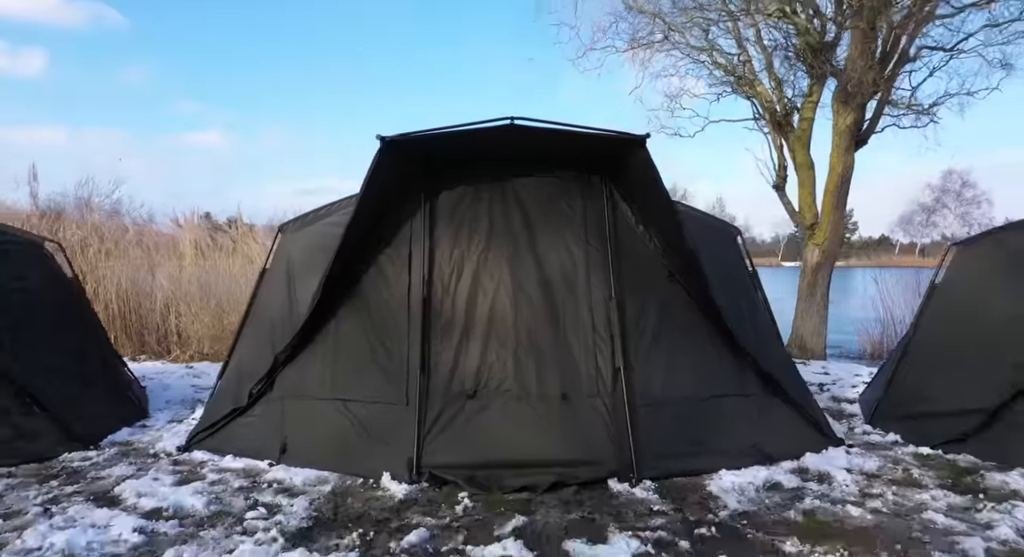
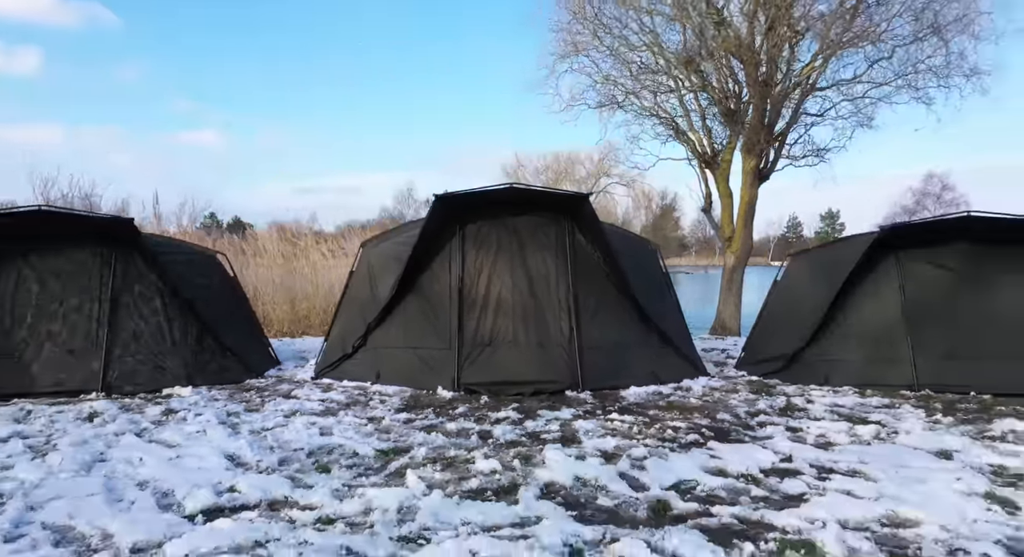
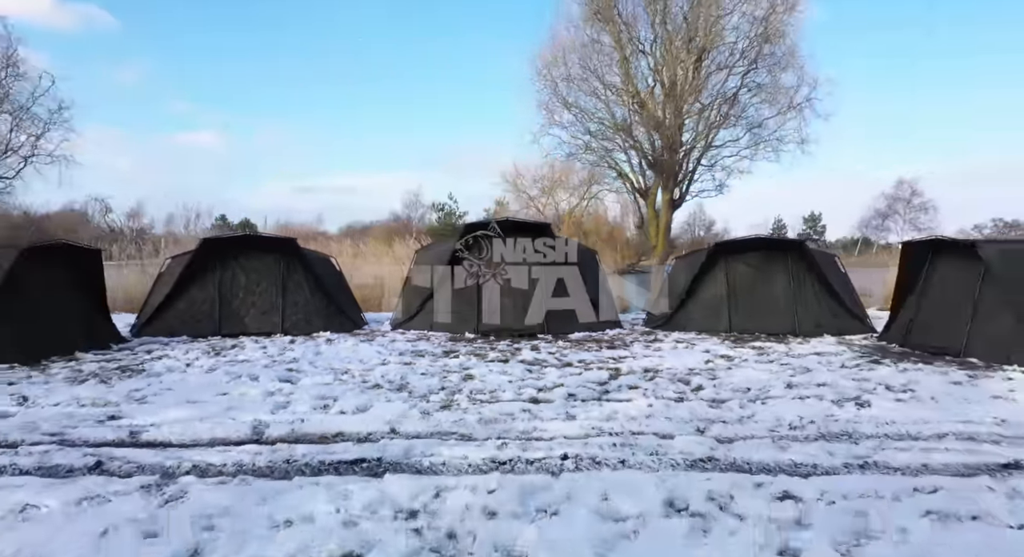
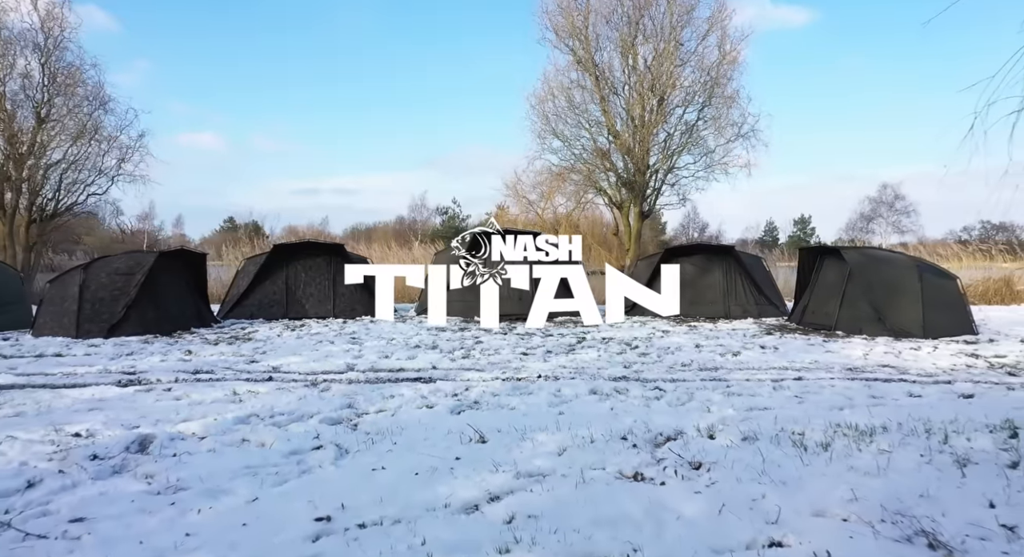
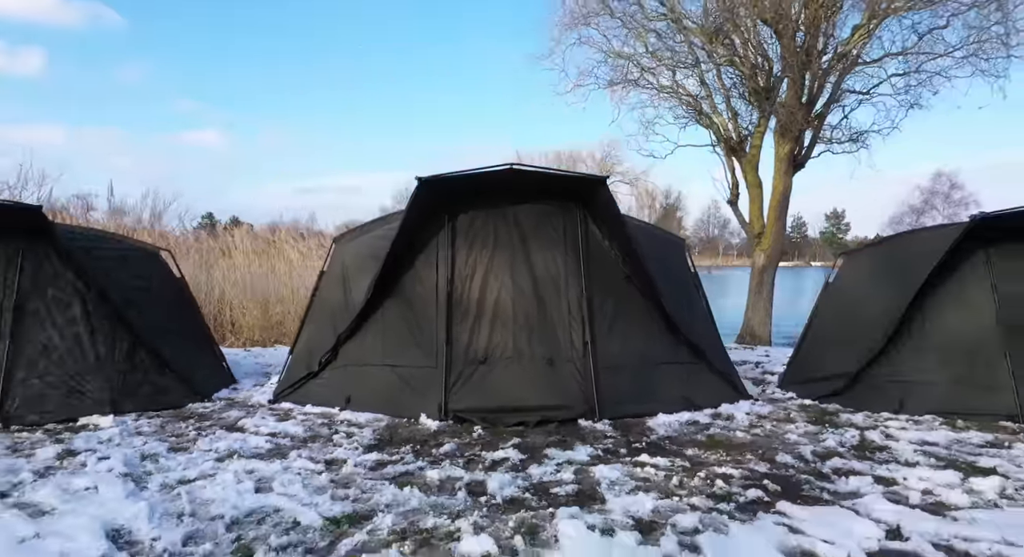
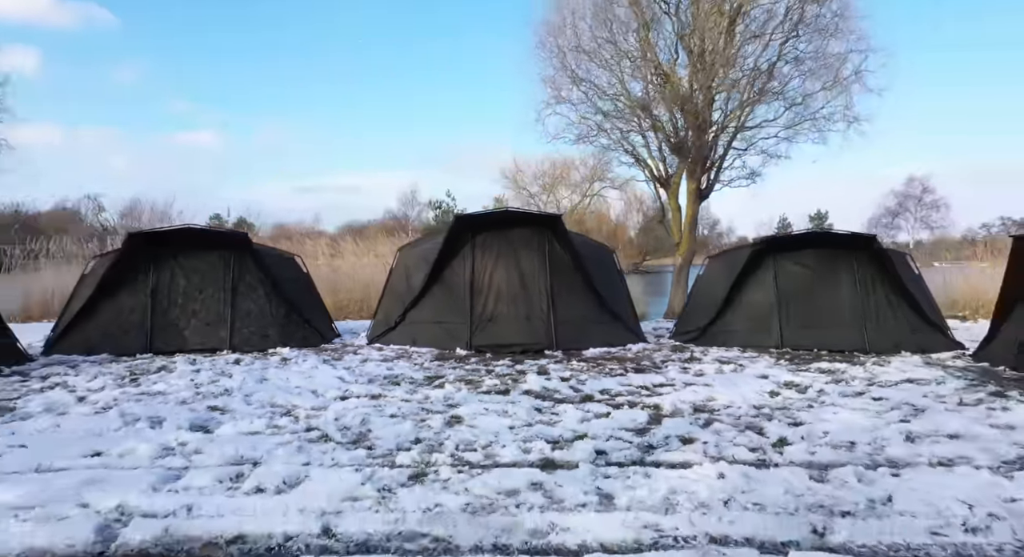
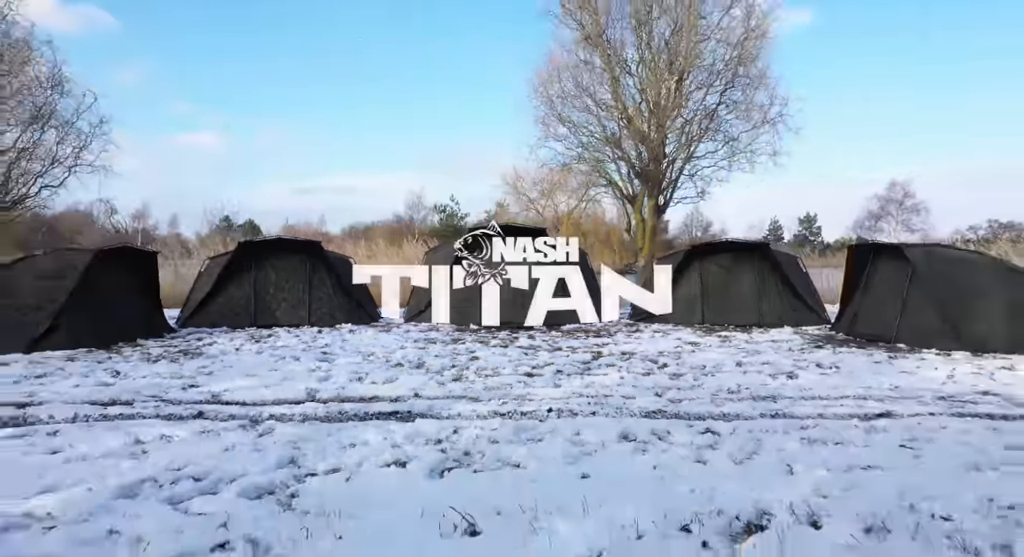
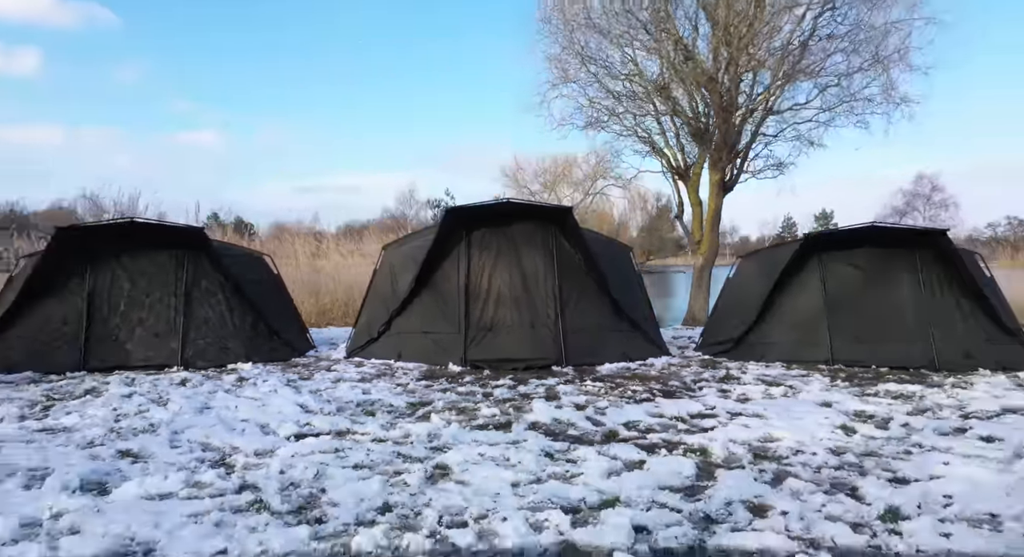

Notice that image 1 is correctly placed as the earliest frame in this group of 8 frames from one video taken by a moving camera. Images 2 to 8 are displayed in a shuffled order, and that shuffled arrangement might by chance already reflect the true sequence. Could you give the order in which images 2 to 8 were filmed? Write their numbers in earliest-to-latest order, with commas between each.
5, 2, 8, 6, 3, 7, 4
